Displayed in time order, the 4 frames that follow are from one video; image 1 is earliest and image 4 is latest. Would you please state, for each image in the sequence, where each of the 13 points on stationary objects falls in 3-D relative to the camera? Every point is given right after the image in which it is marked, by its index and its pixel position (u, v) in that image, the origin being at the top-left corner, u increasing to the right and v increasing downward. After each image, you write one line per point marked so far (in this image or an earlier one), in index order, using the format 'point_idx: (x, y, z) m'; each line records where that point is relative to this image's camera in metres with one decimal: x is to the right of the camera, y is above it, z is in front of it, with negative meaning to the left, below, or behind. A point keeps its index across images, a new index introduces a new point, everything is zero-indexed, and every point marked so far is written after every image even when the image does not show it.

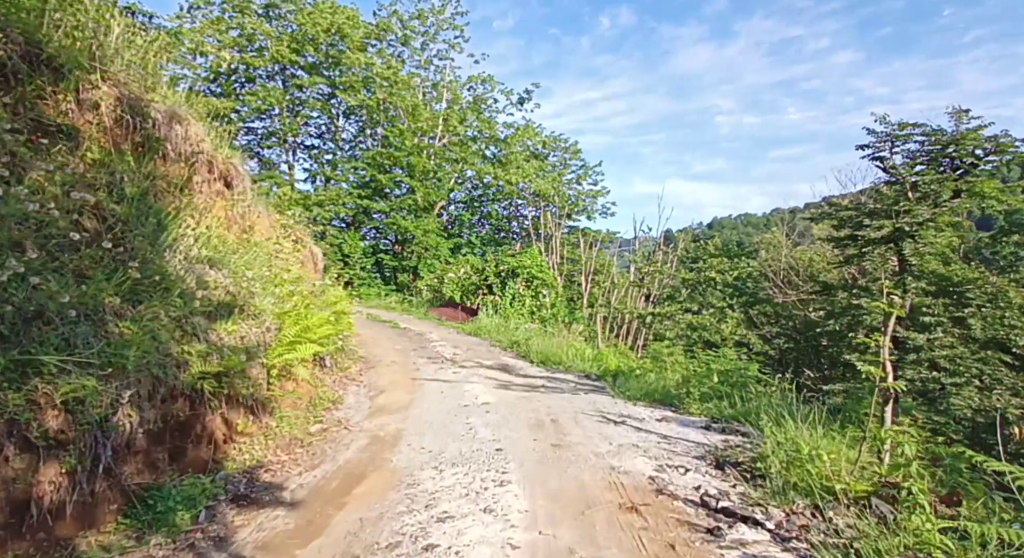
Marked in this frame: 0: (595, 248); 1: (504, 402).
0: (+2.2, +0.8, +15.3) m
1: (-0.1, -1.4, +6.5) m
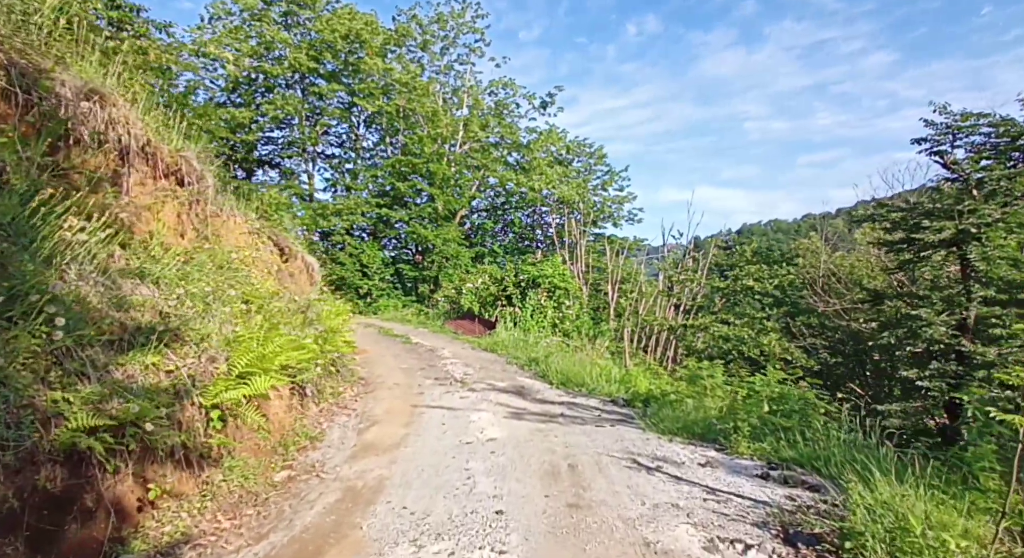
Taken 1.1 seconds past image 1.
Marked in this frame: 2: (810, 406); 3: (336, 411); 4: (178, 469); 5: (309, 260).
0: (+2.6, +0.5, +14.2) m
1: (0.0, -1.5, +5.5) m
2: (+3.1, -1.3, +6.0) m
3: (-1.9, -1.4, +6.4) m
4: (-1.9, -1.1, +3.4) m
5: (-2.9, +0.3, +8.4) m
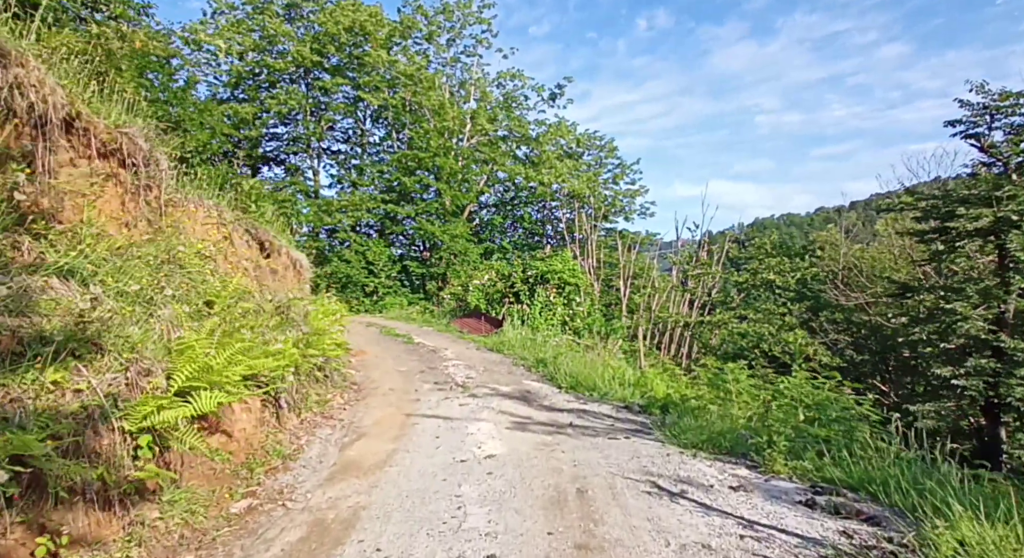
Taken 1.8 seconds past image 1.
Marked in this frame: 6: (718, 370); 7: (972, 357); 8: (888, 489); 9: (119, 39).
0: (+2.8, +0.7, +13.4) m
1: (0.0, -1.4, +4.8) m
2: (+3.1, -1.2, +5.3) m
3: (-1.9, -1.4, +5.7) m
4: (-2.0, -1.1, +2.8) m
5: (-2.9, +0.3, +7.8) m
6: (+3.5, -1.5, +9.9) m
7: (+8.6, -1.5, +11.0) m
8: (+2.3, -1.3, +3.6) m
9: (-7.1, +4.3, +10.6) m
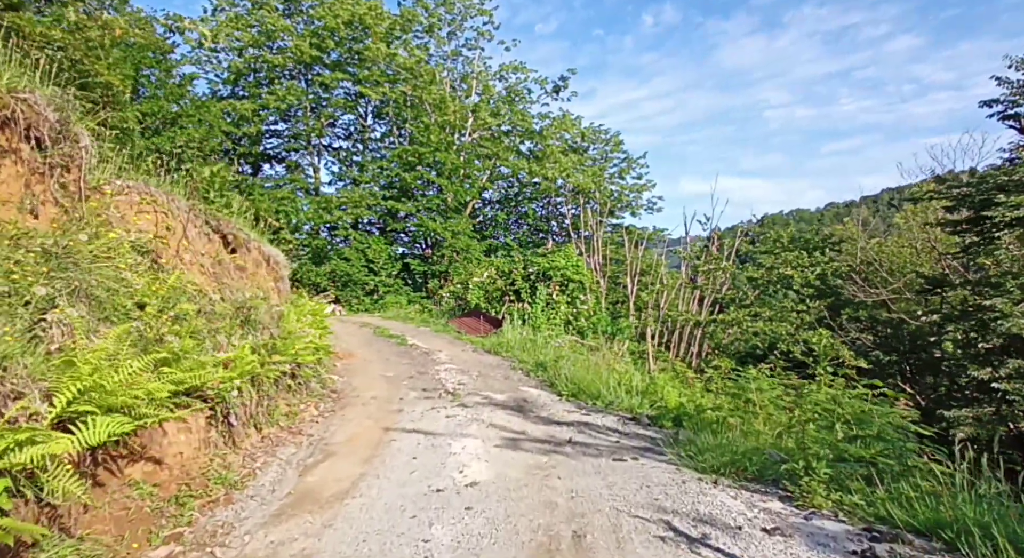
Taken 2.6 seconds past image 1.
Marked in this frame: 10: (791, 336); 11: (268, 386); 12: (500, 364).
0: (+2.8, +0.7, +12.7) m
1: (-0.1, -1.4, +4.1) m
2: (+3.0, -1.2, +4.5) m
3: (-1.9, -1.4, +5.0) m
4: (-2.1, -1.1, +2.1) m
5: (-2.9, +0.3, +7.1) m
6: (+3.4, -1.5, +9.2) m
7: (+8.6, -1.4, +10.1) m
8: (+2.2, -1.3, +2.9) m
9: (-7.1, +4.3, +10.0) m
10: (+6.8, -1.4, +14.3) m
11: (-2.2, -1.0, +5.2) m
12: (-0.2, -1.3, +9.1) m
